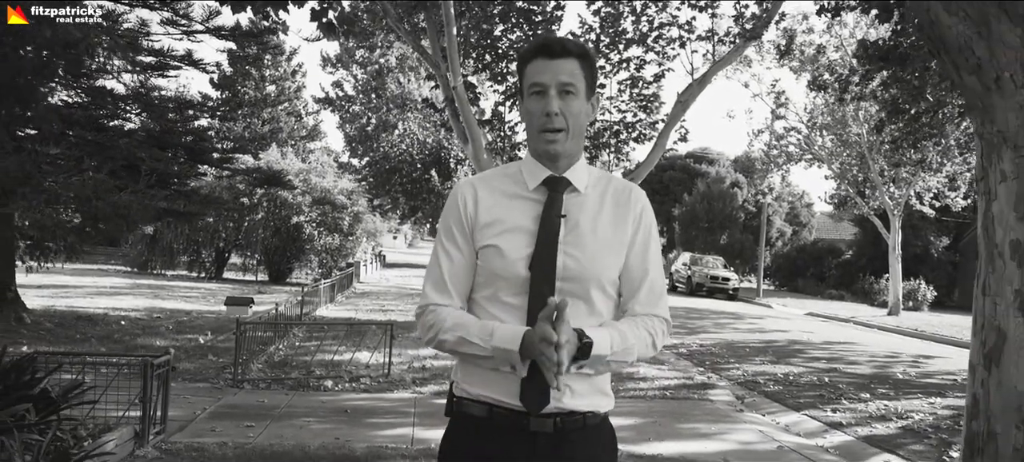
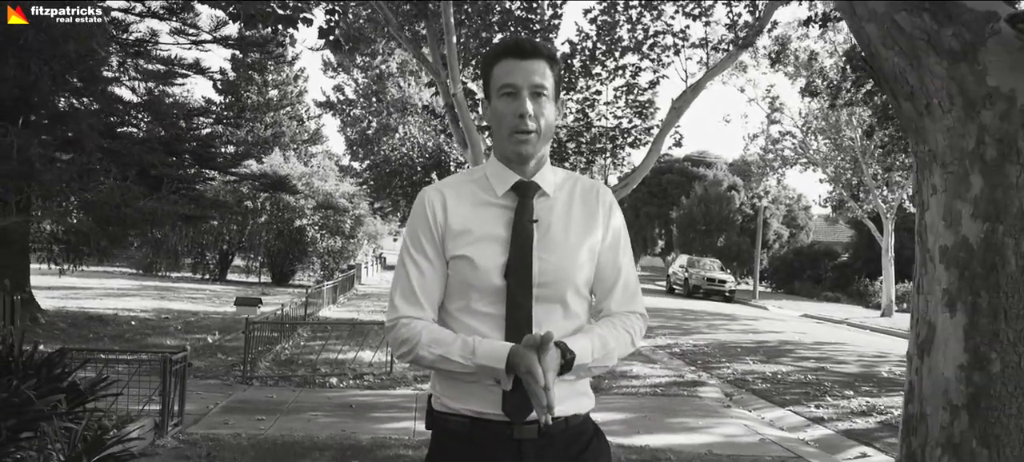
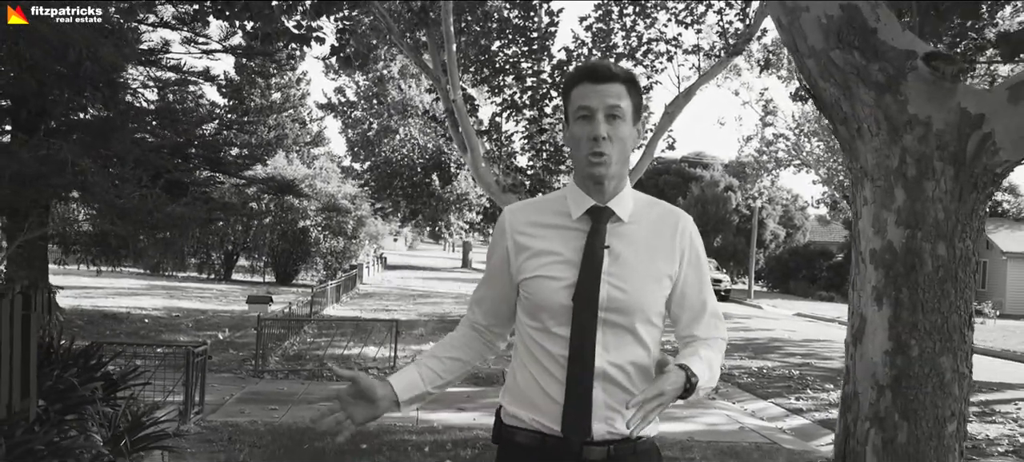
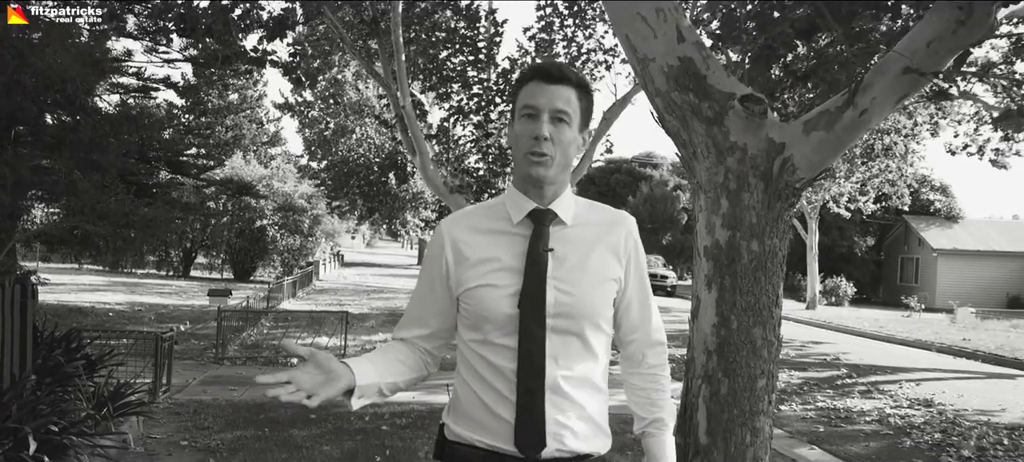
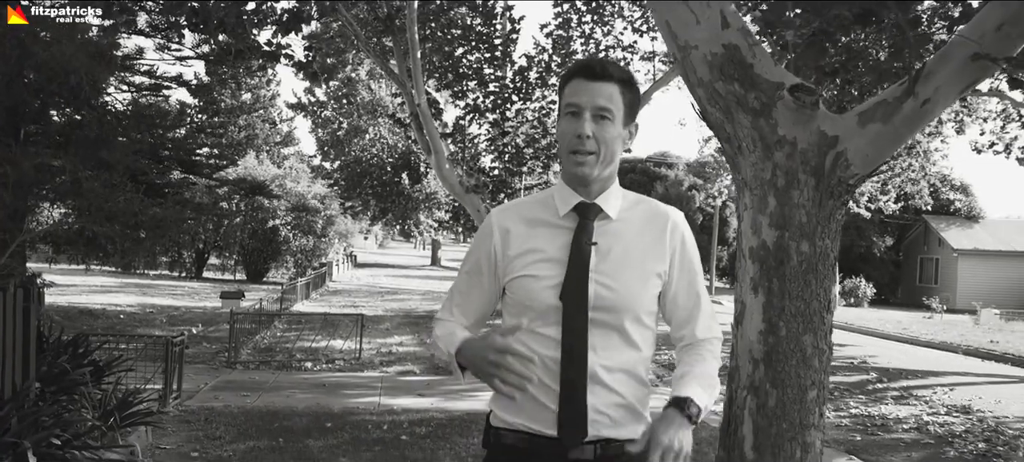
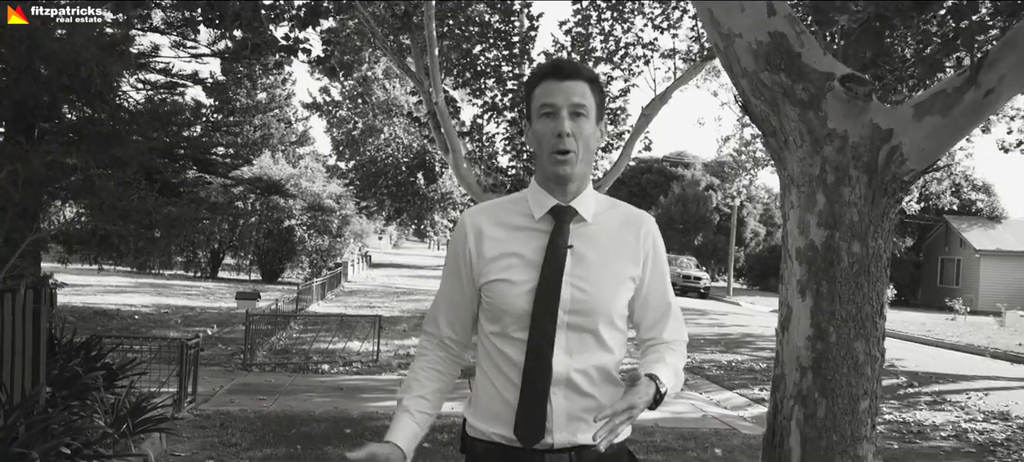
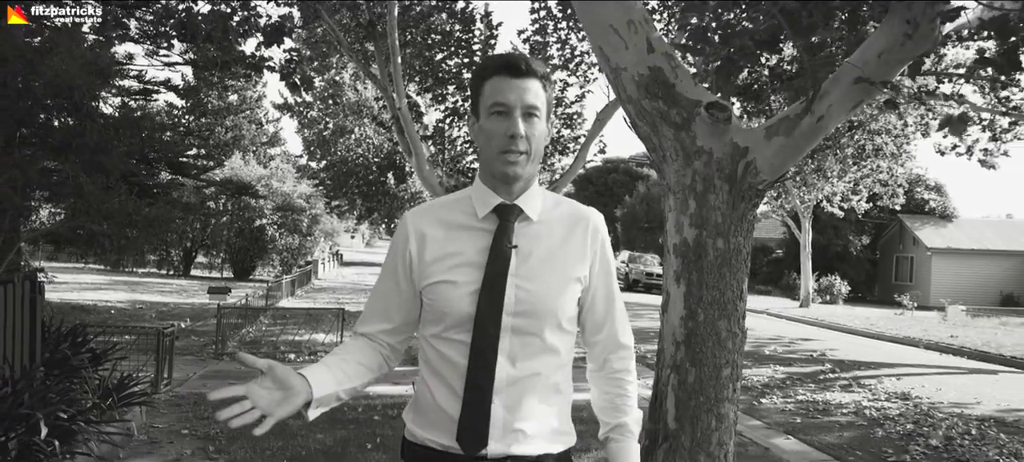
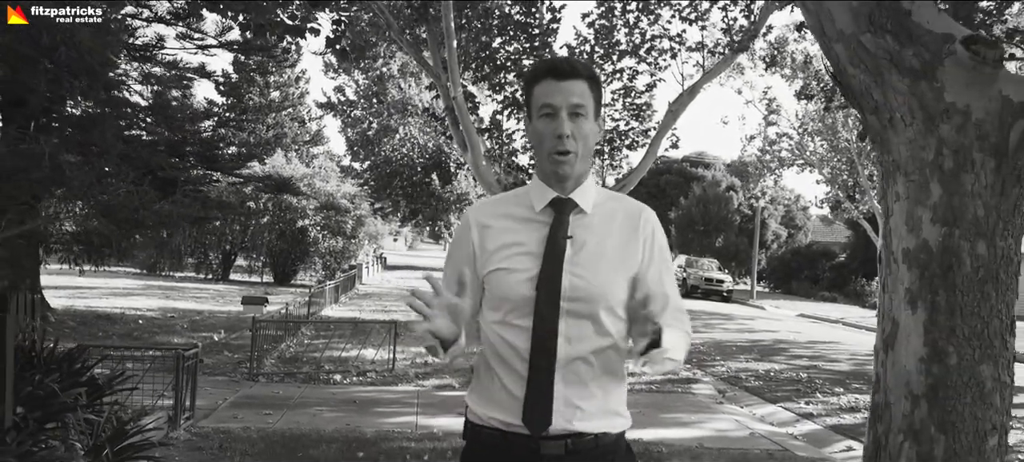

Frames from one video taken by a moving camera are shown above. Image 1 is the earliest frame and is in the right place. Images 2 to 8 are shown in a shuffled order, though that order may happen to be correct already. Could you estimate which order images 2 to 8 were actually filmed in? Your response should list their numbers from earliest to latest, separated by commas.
2, 8, 3, 6, 5, 4, 7
